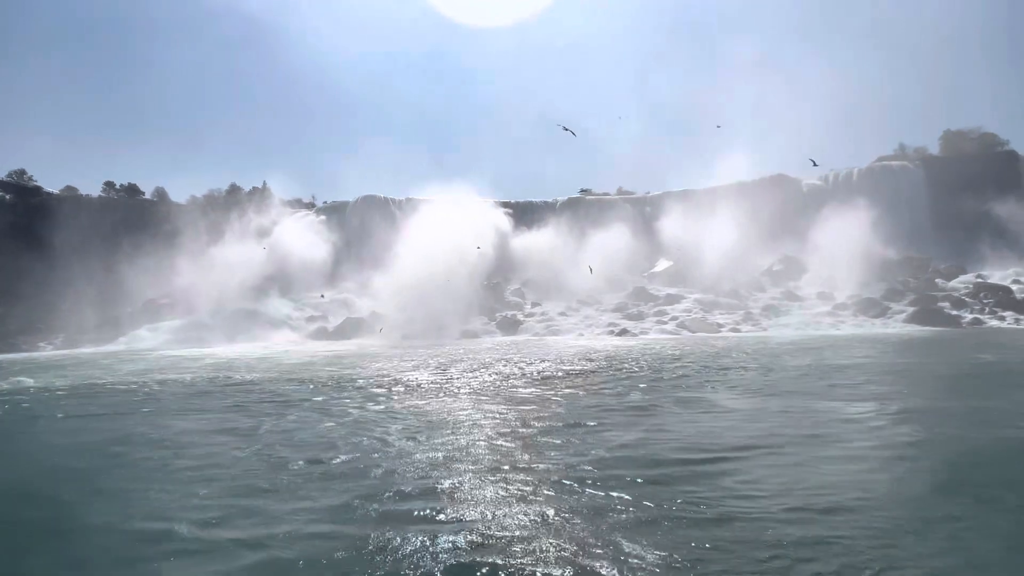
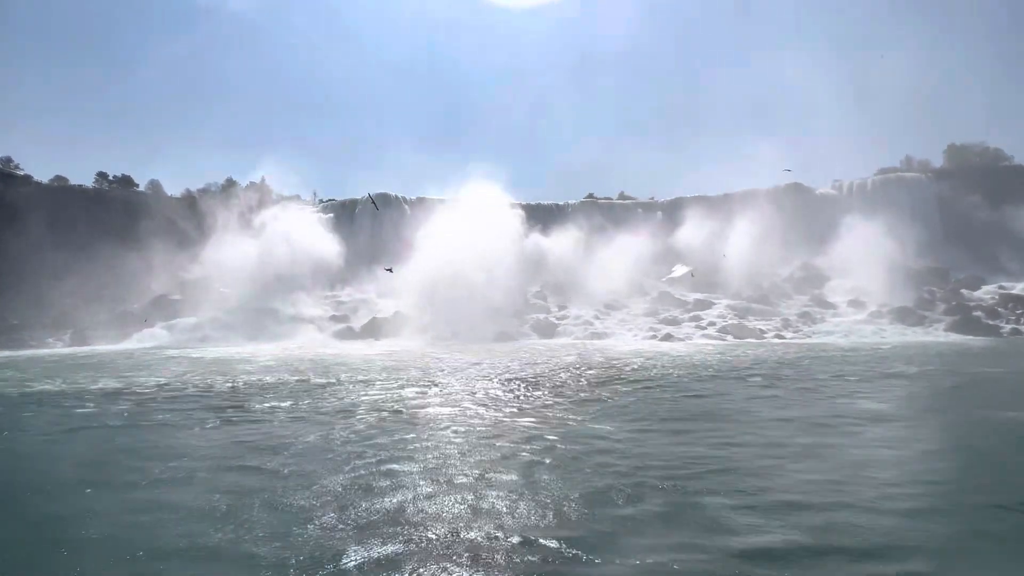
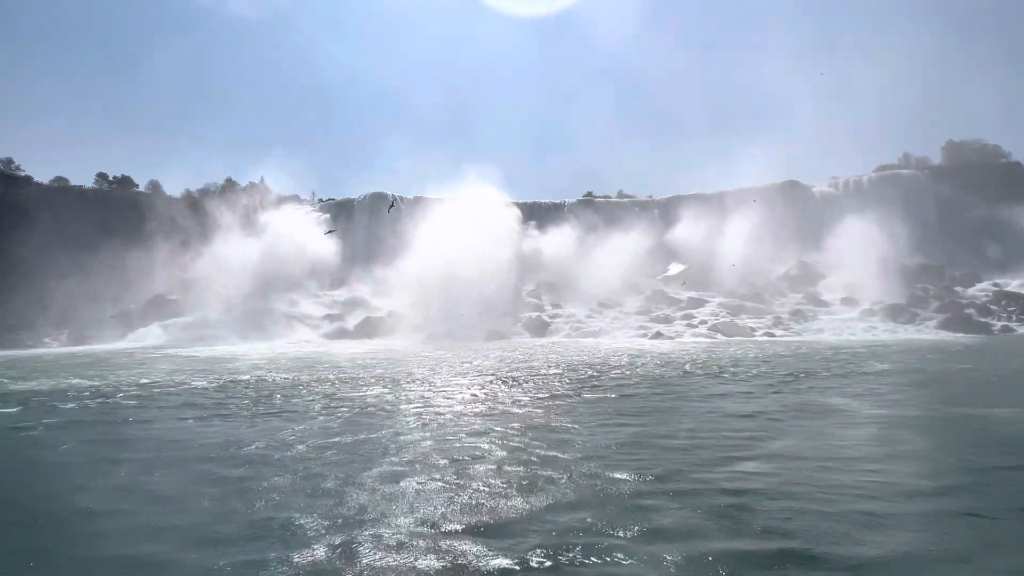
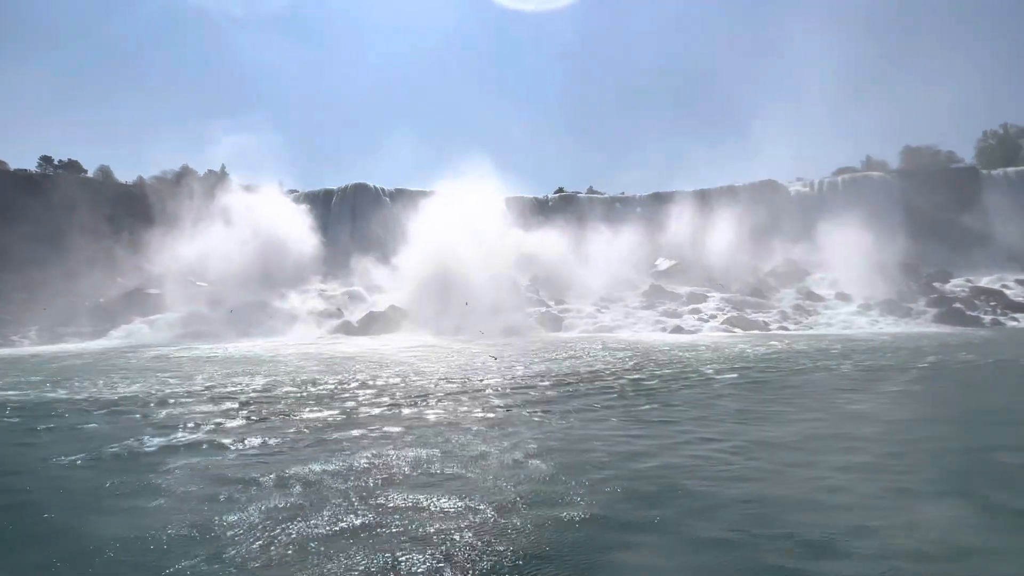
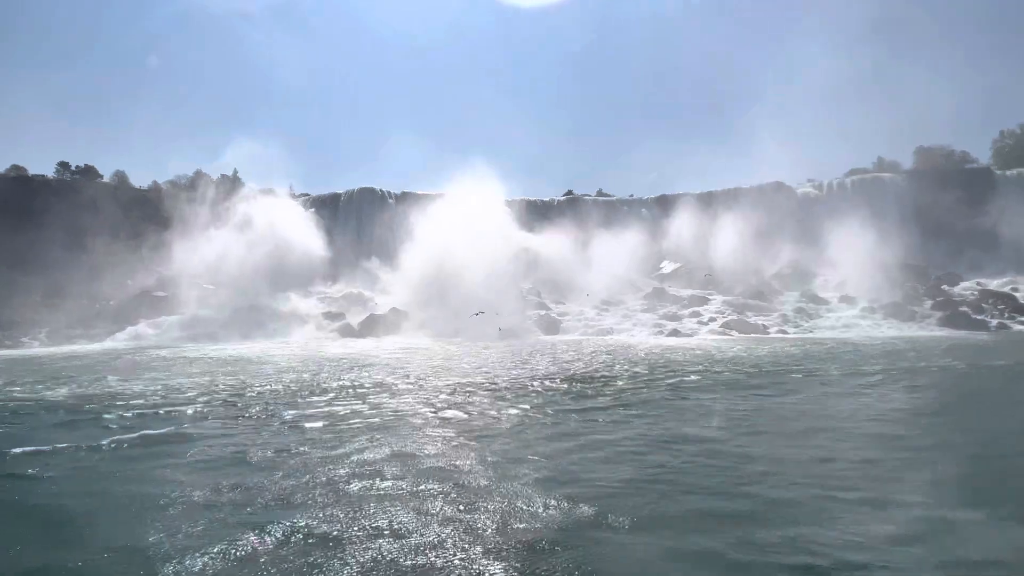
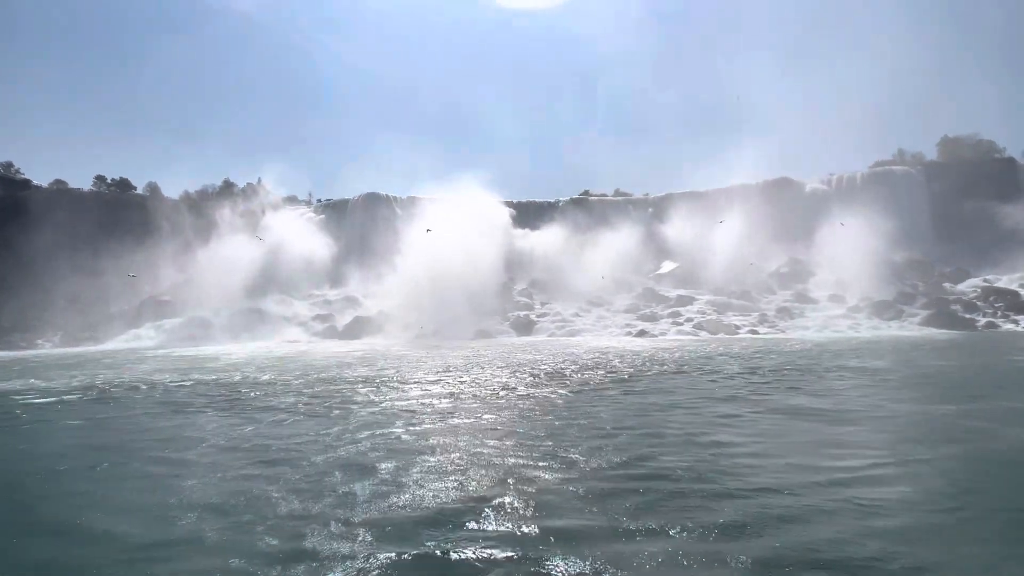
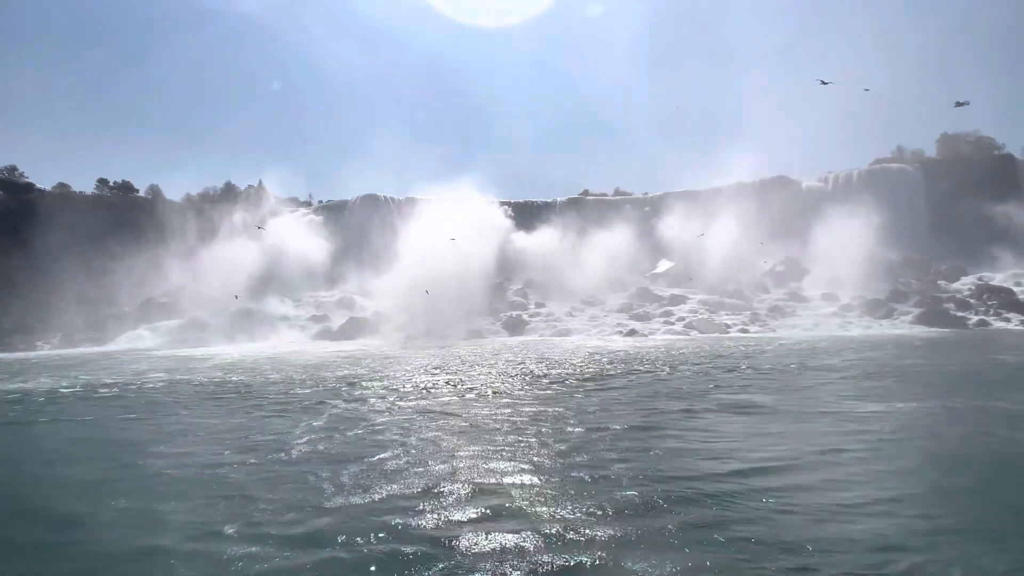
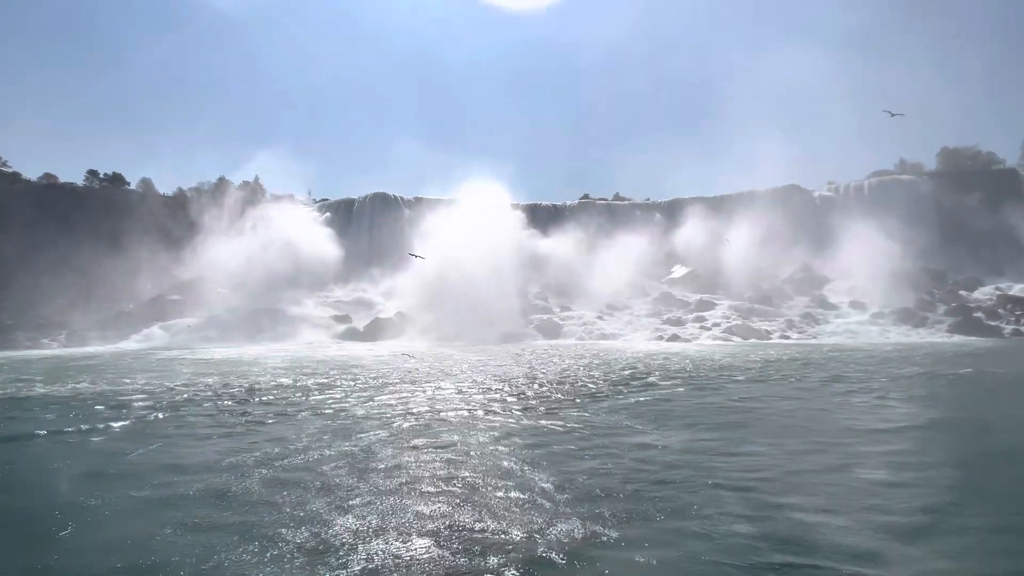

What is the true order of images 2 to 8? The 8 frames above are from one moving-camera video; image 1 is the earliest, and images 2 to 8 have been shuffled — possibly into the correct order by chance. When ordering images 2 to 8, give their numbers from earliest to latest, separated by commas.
7, 6, 3, 2, 8, 5, 4
